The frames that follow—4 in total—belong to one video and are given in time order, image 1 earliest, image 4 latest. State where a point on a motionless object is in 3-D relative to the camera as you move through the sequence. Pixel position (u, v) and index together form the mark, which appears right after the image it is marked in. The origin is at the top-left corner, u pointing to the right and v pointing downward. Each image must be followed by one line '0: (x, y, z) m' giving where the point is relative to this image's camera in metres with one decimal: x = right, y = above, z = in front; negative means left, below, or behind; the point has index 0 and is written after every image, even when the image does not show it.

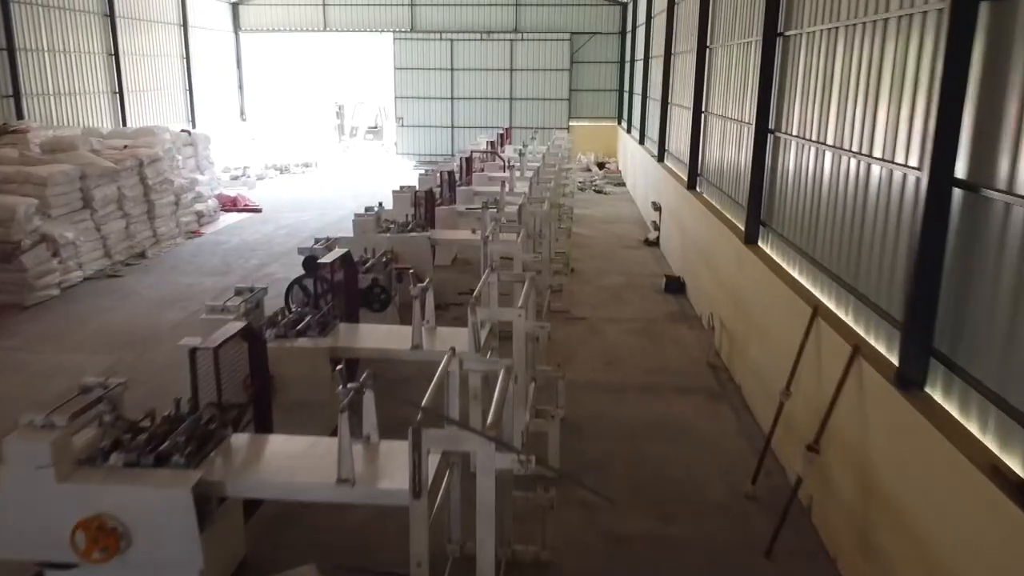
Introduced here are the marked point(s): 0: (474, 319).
0: (-0.2, -0.2, +4.3) m
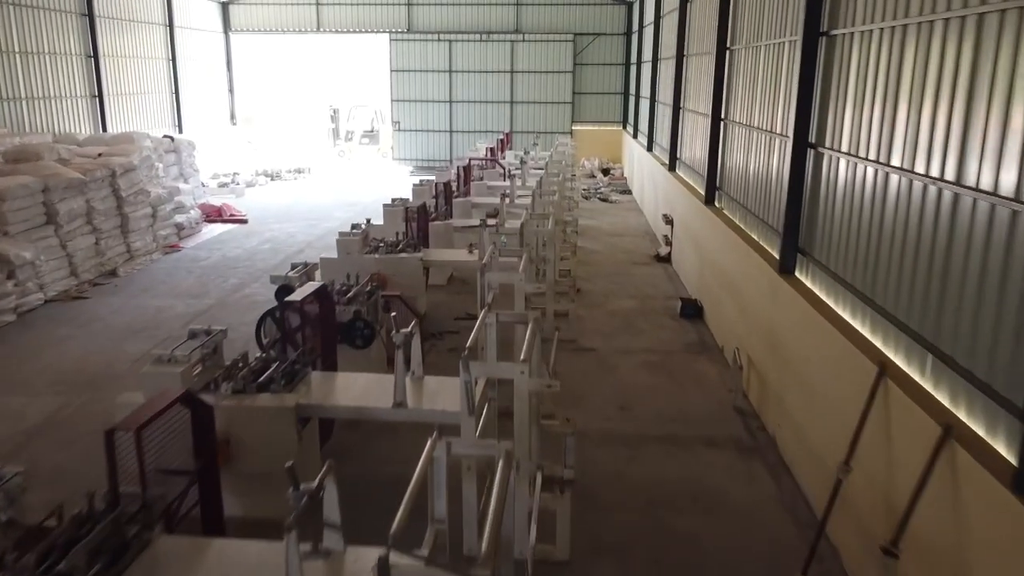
0: (-0.2, -0.4, +3.6) m
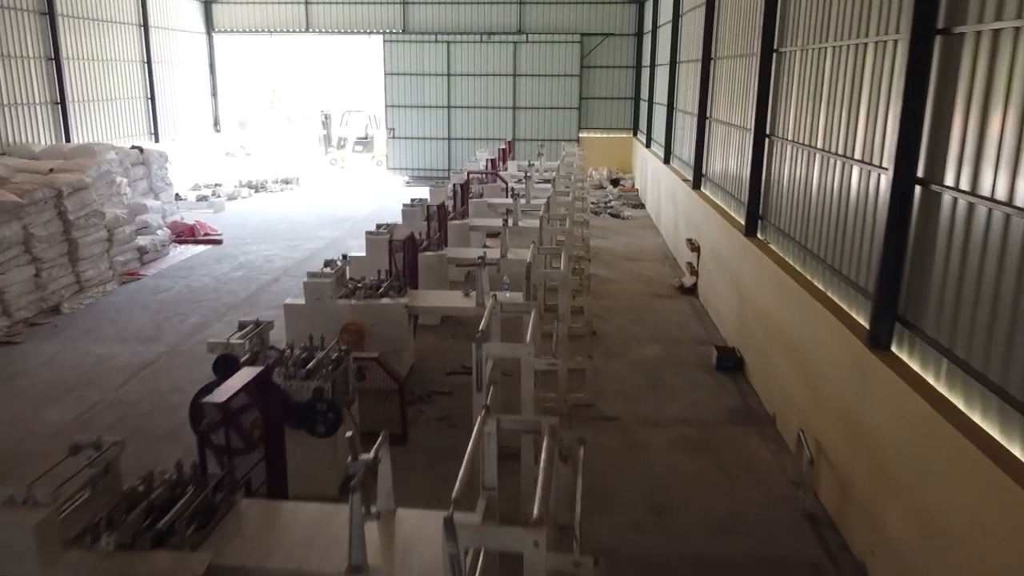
0: (-0.2, -0.8, +2.4) m
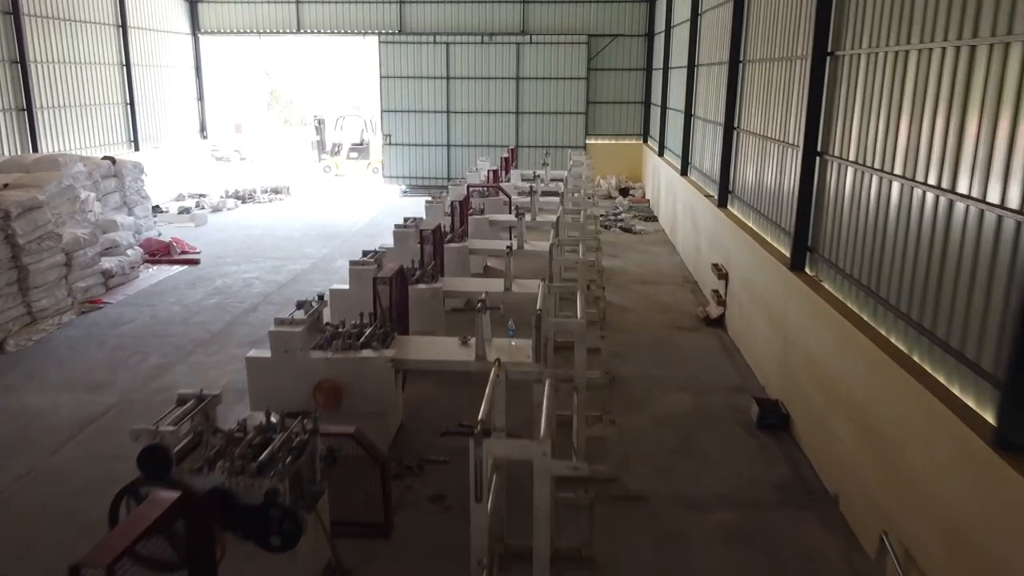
0: (-0.1, -1.2, +1.4) m
